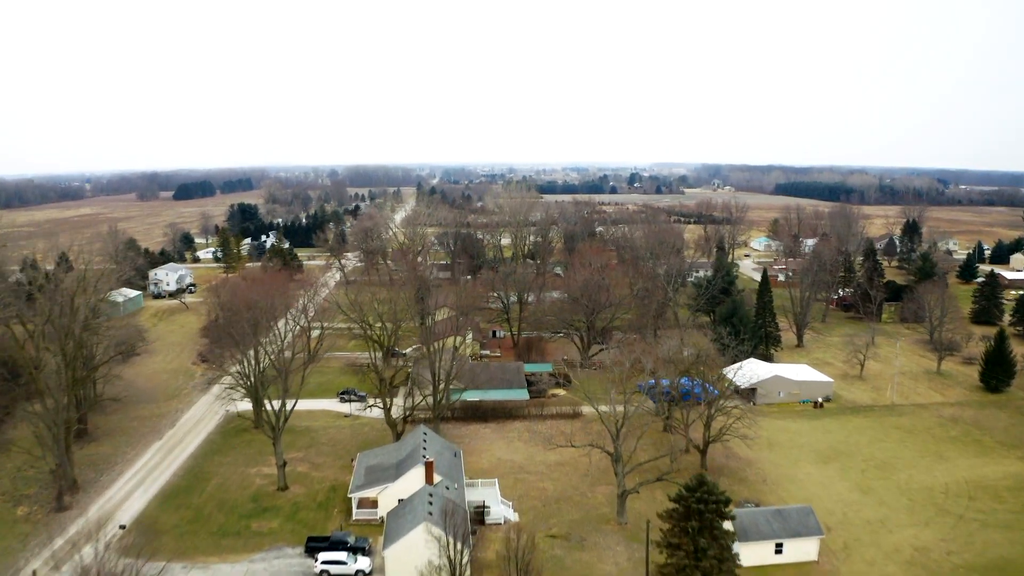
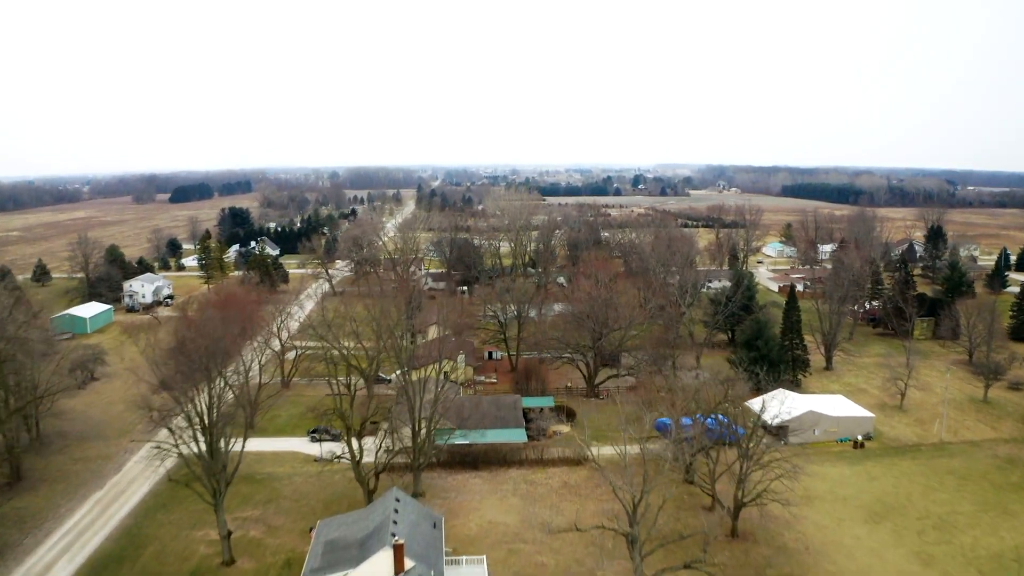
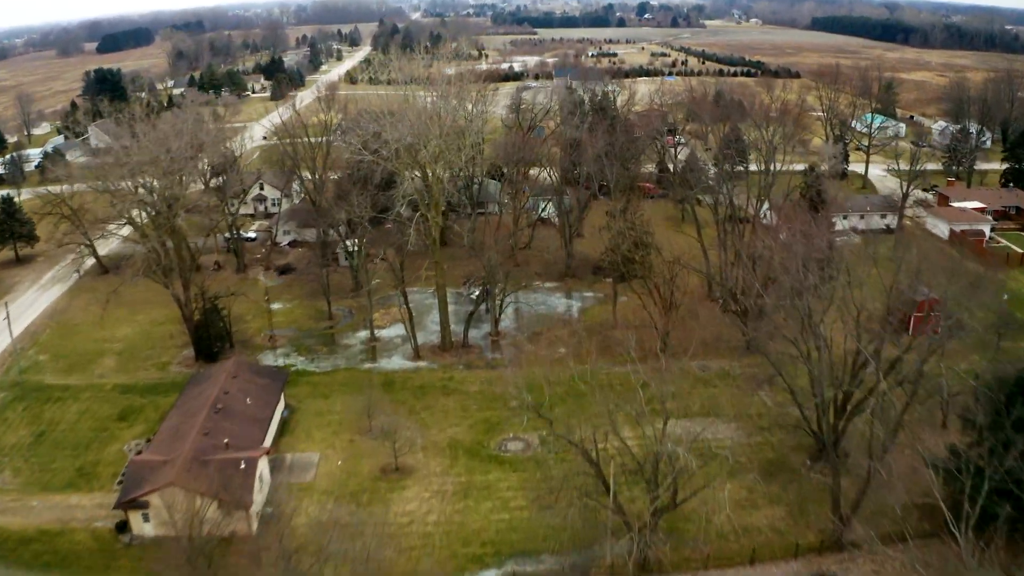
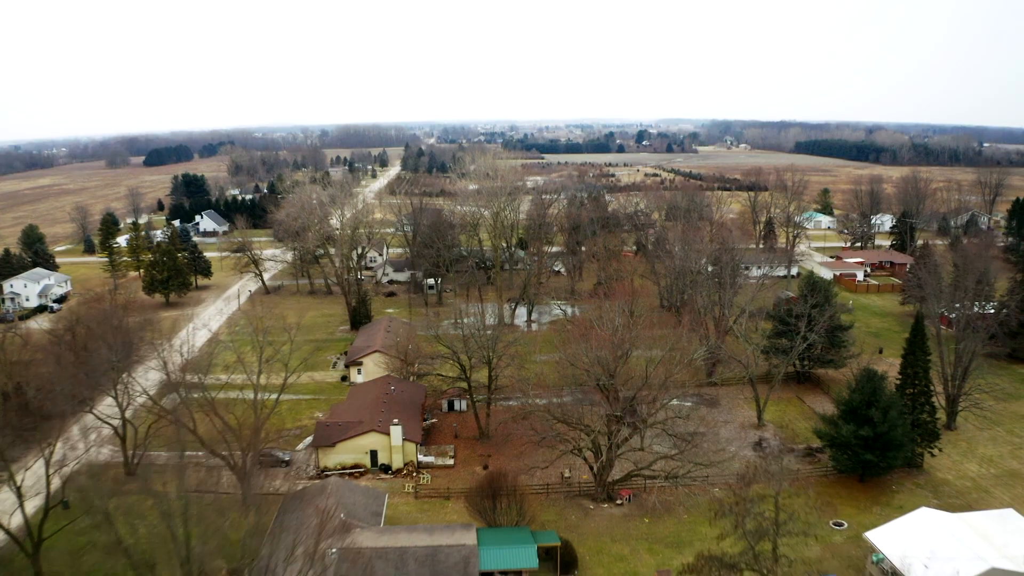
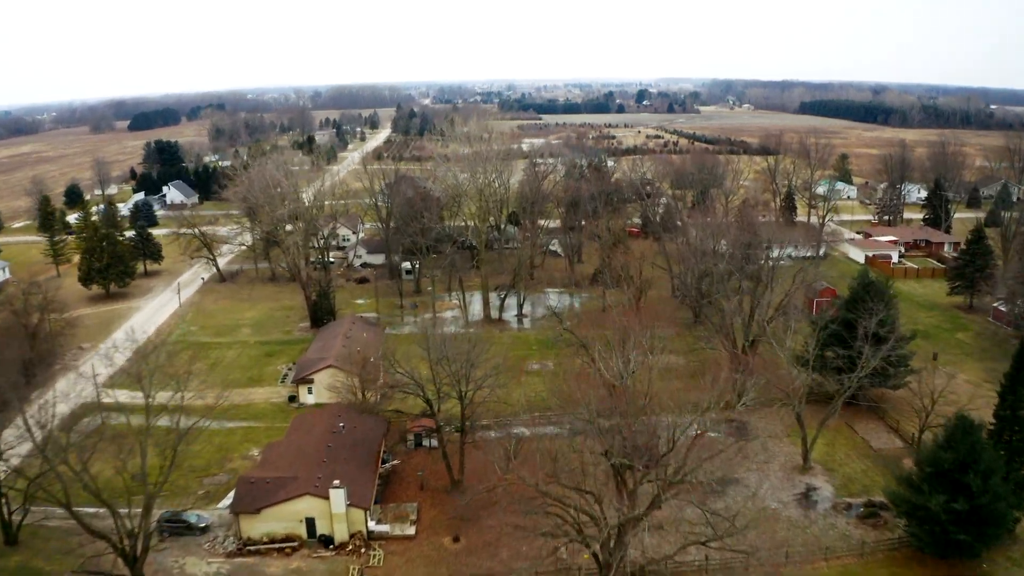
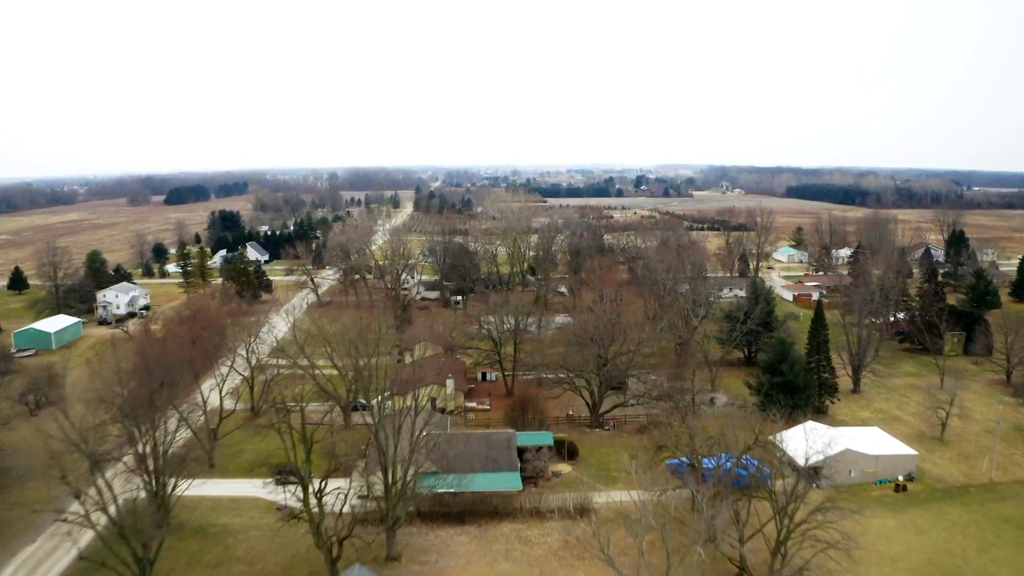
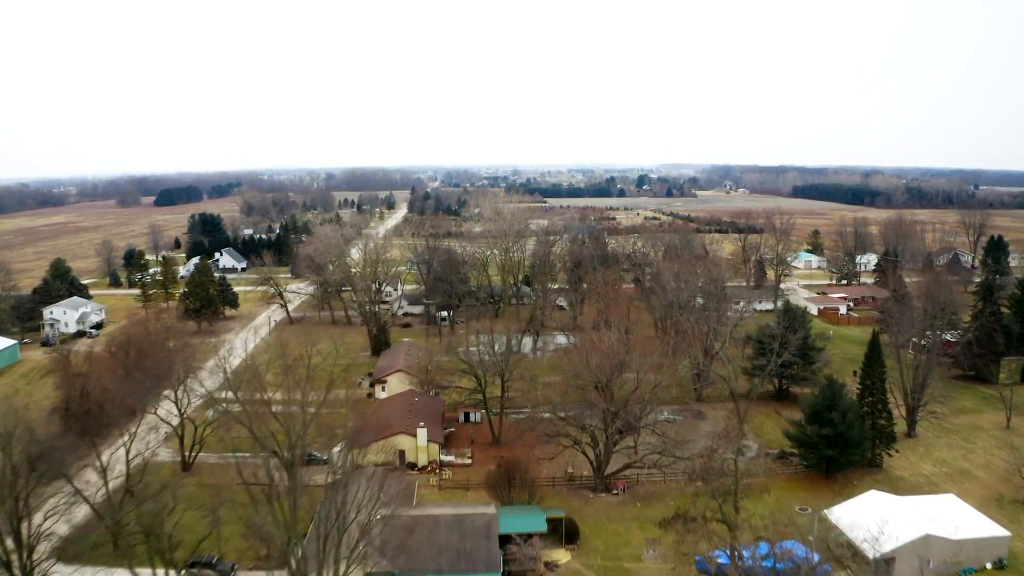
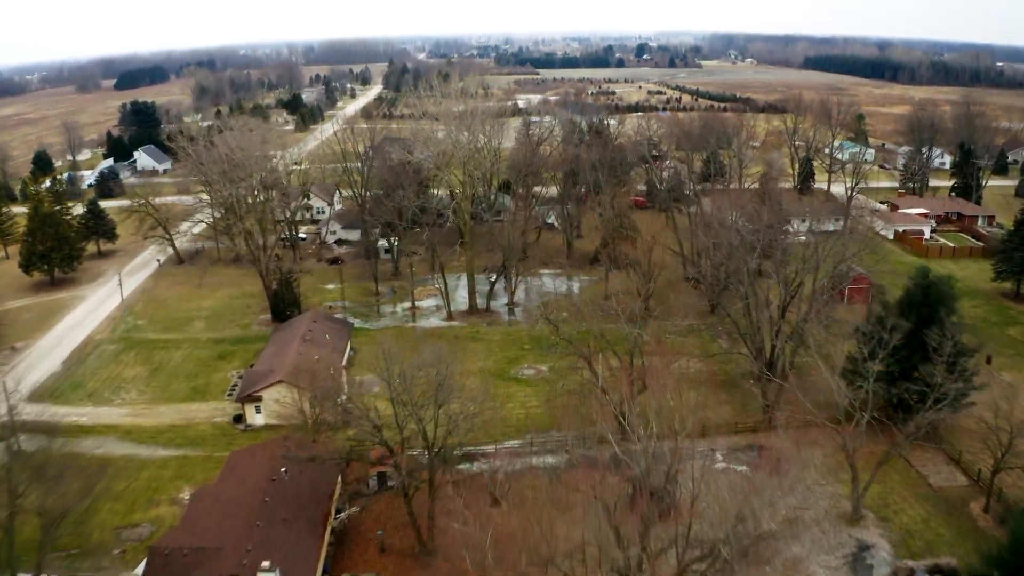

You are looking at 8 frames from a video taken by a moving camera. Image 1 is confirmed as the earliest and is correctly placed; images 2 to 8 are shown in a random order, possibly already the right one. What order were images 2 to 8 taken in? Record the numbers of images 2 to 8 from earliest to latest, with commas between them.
2, 6, 7, 4, 5, 8, 3
